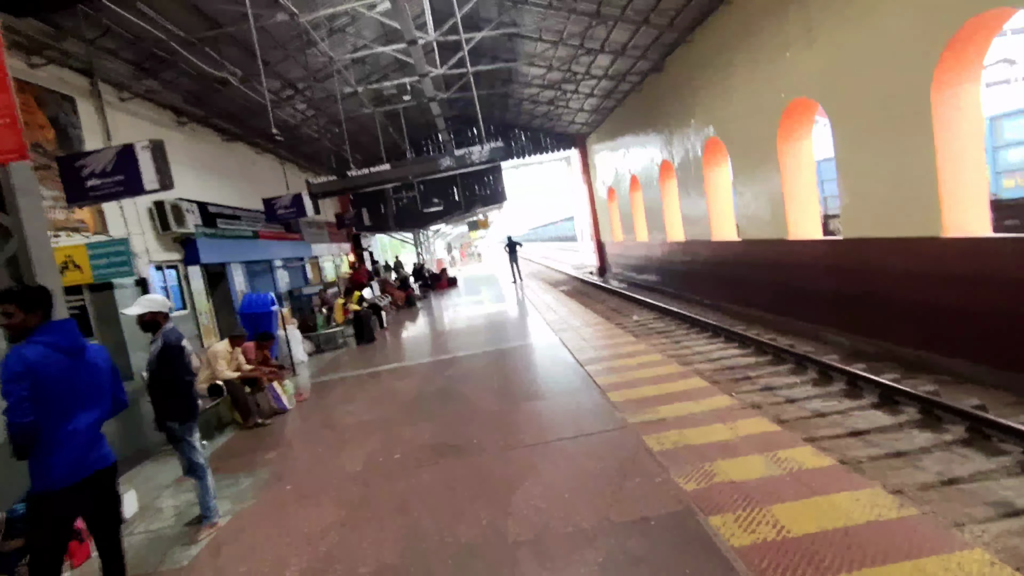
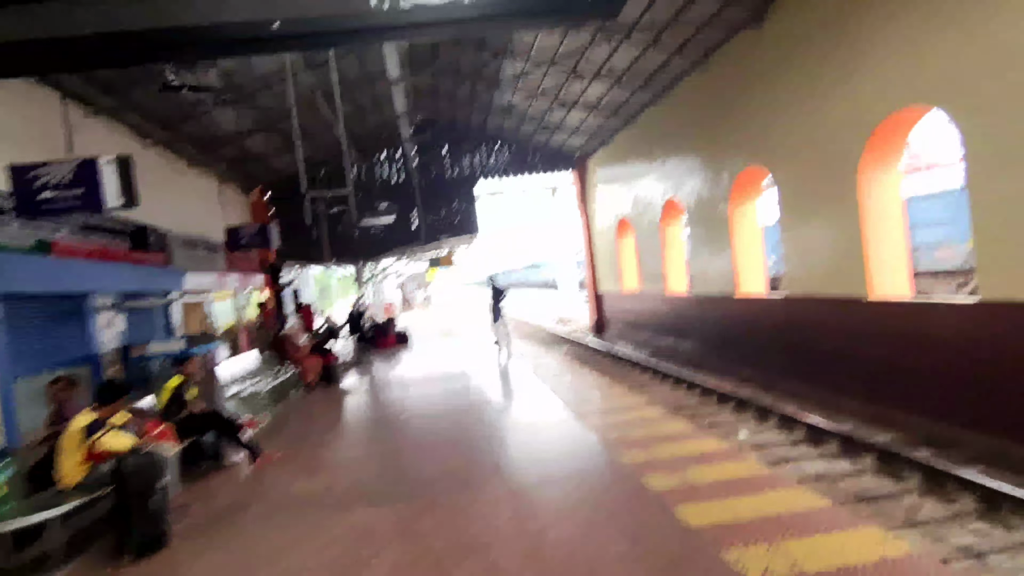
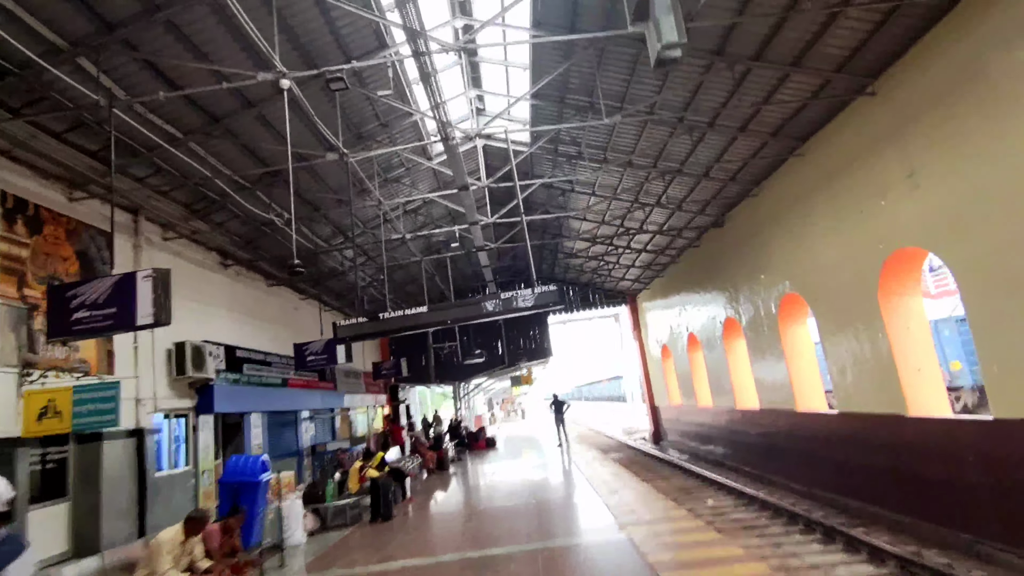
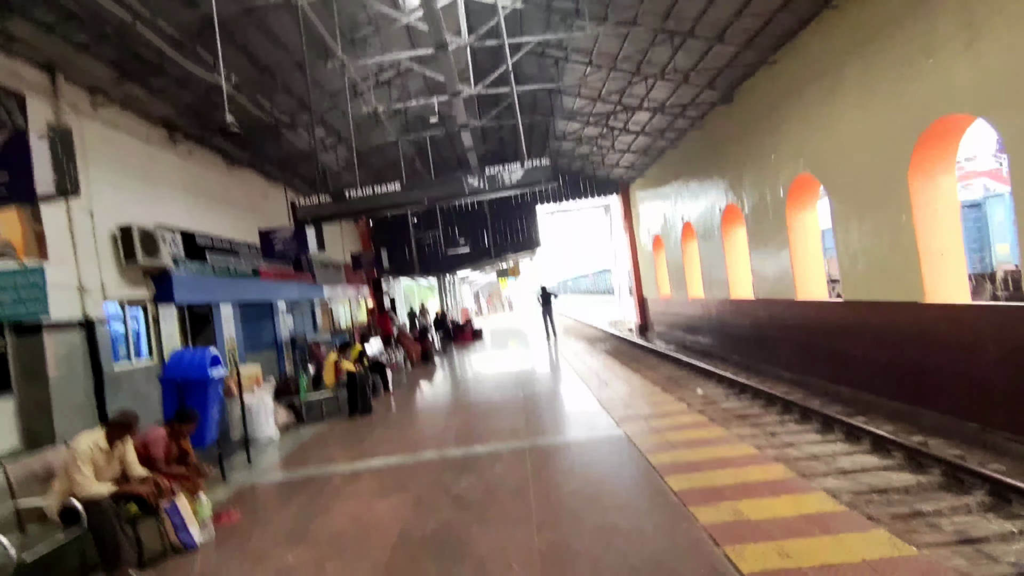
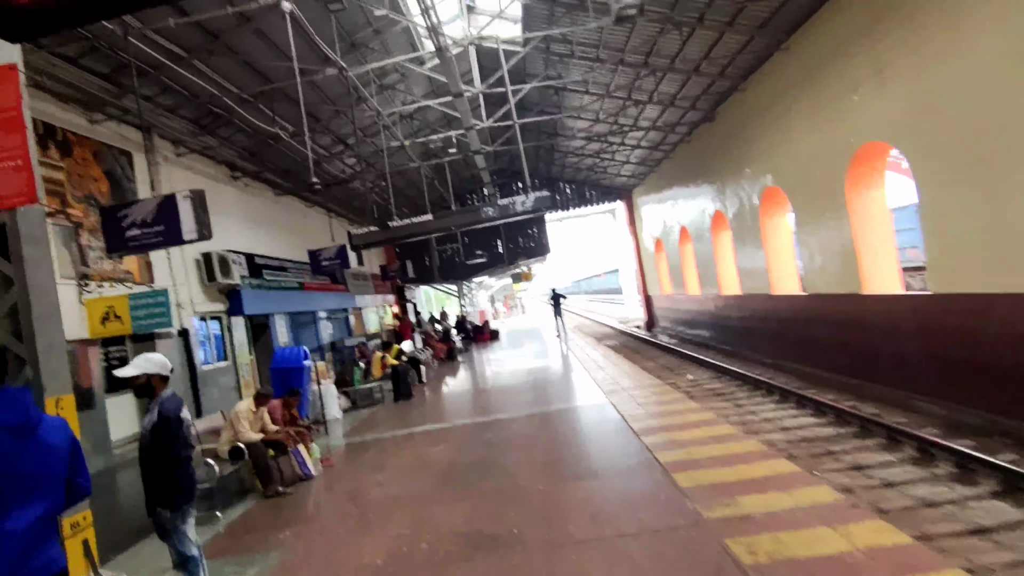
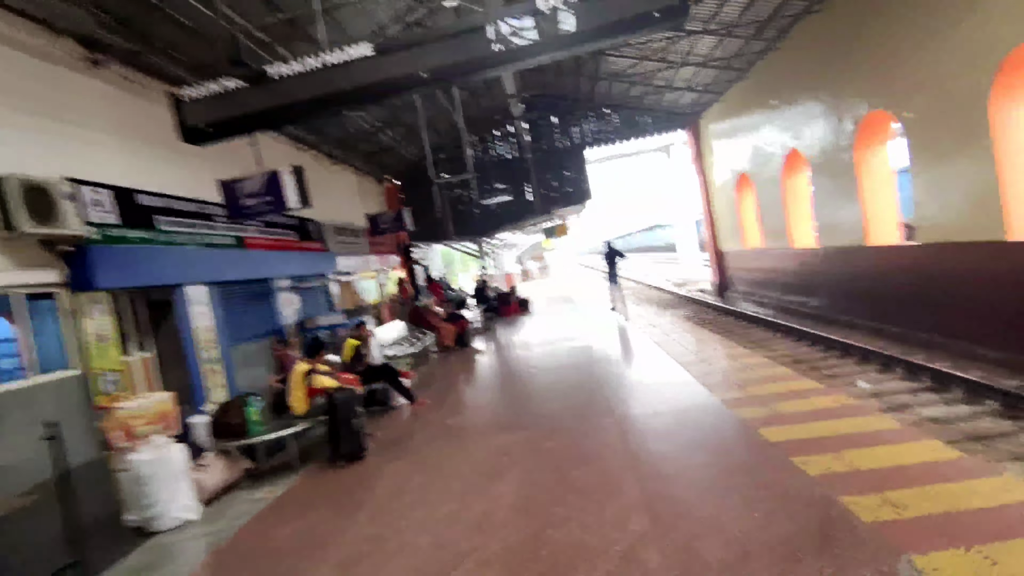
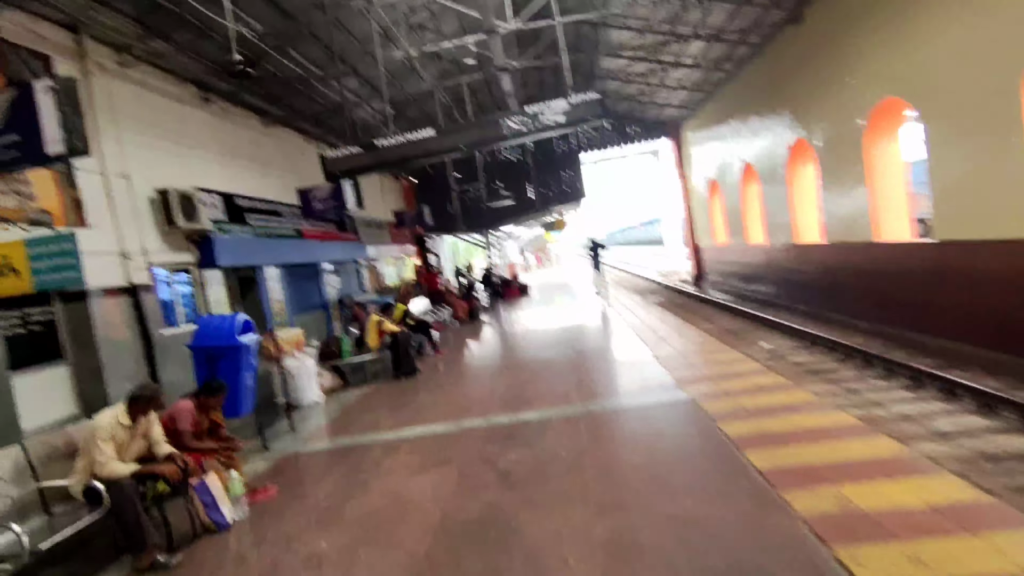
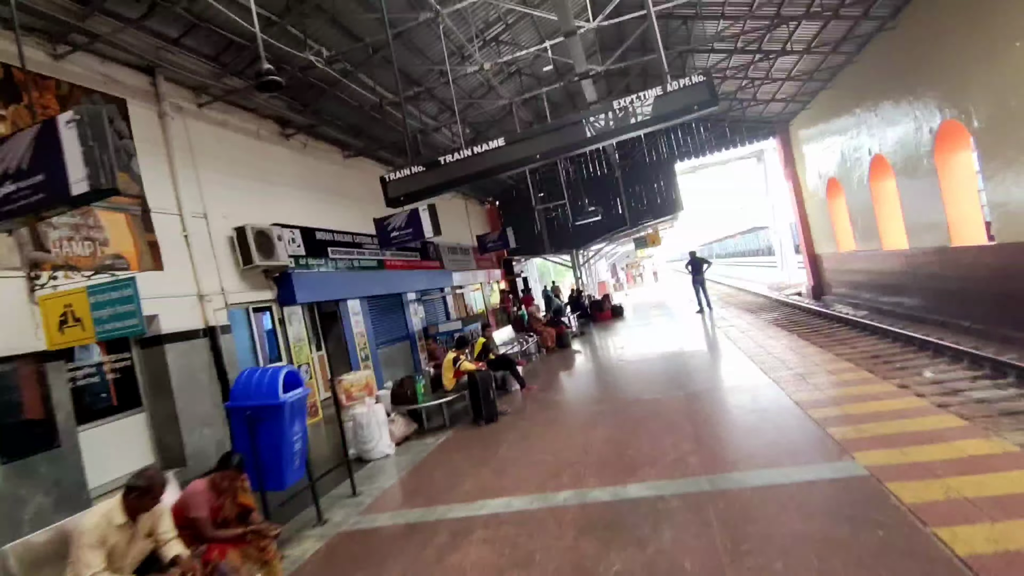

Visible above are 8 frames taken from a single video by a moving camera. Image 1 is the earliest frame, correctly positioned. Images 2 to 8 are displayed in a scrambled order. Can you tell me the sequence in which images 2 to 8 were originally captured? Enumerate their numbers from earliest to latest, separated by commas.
5, 3, 4, 7, 8, 6, 2
